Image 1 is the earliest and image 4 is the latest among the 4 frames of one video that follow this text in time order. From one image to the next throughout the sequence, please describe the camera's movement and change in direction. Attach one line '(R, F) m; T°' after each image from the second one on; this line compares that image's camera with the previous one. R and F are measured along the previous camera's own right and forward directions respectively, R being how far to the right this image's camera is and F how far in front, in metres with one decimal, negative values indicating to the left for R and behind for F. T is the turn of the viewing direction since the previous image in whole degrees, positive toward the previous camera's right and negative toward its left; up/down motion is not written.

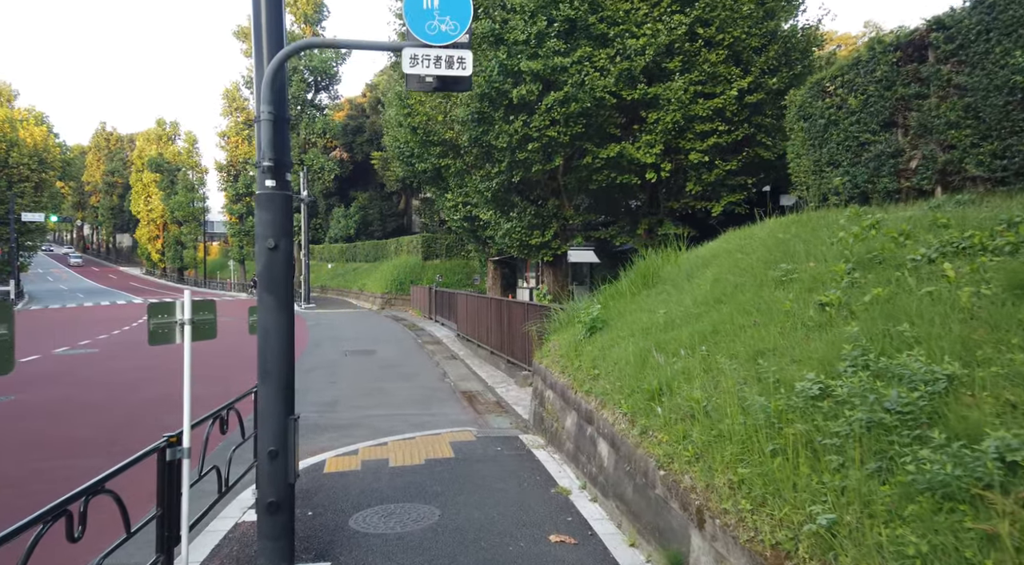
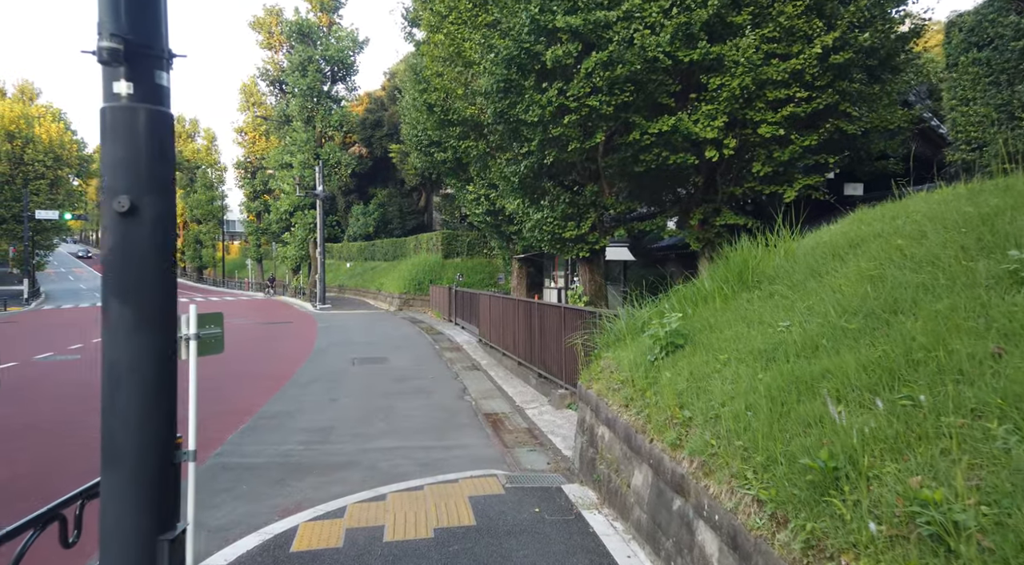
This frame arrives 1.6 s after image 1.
(-0.2, +2.2) m; -2°
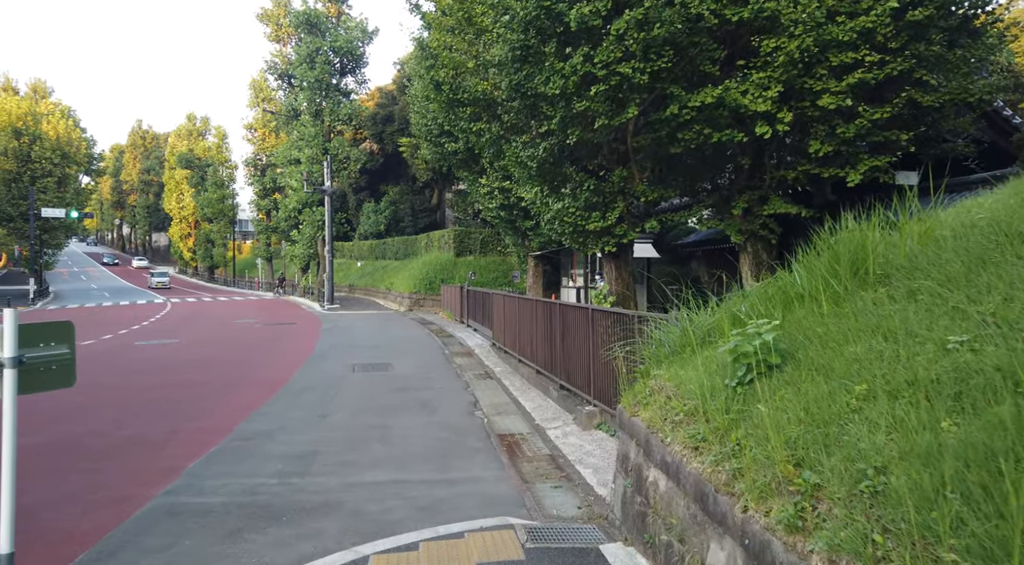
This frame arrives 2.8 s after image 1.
(-0.1, +1.6) m; -1°
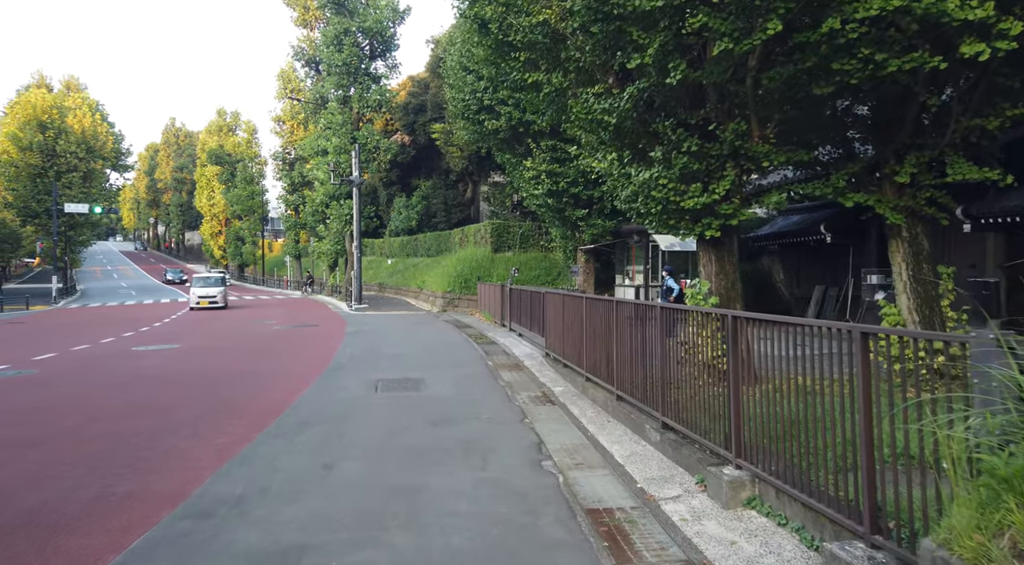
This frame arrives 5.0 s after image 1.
(-0.5, +3.1) m; -3°
